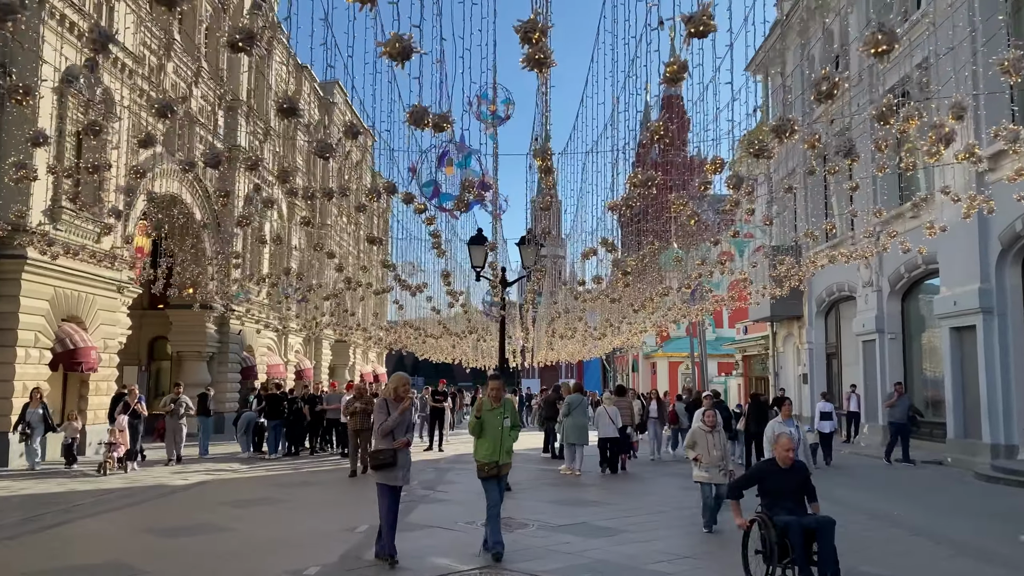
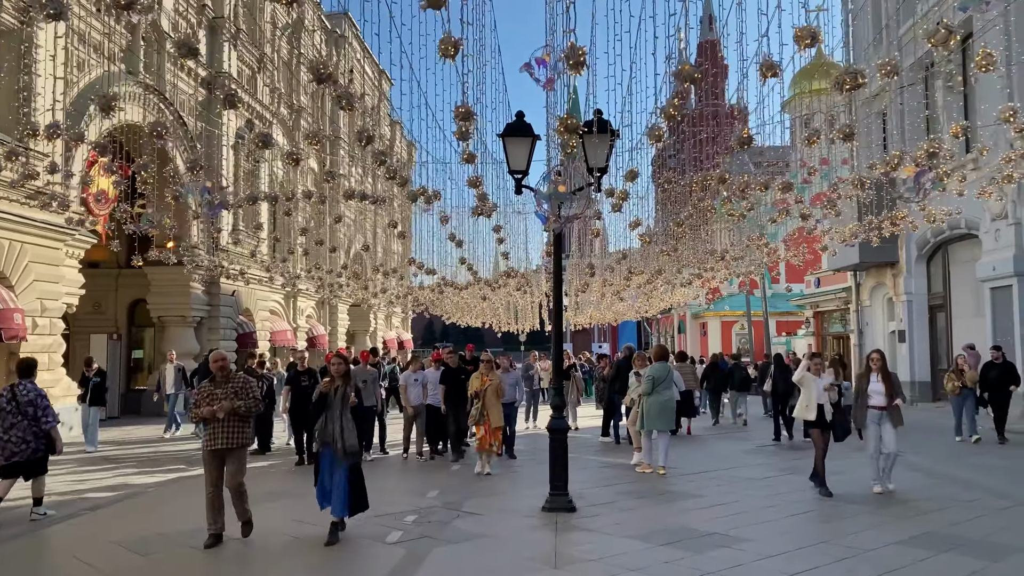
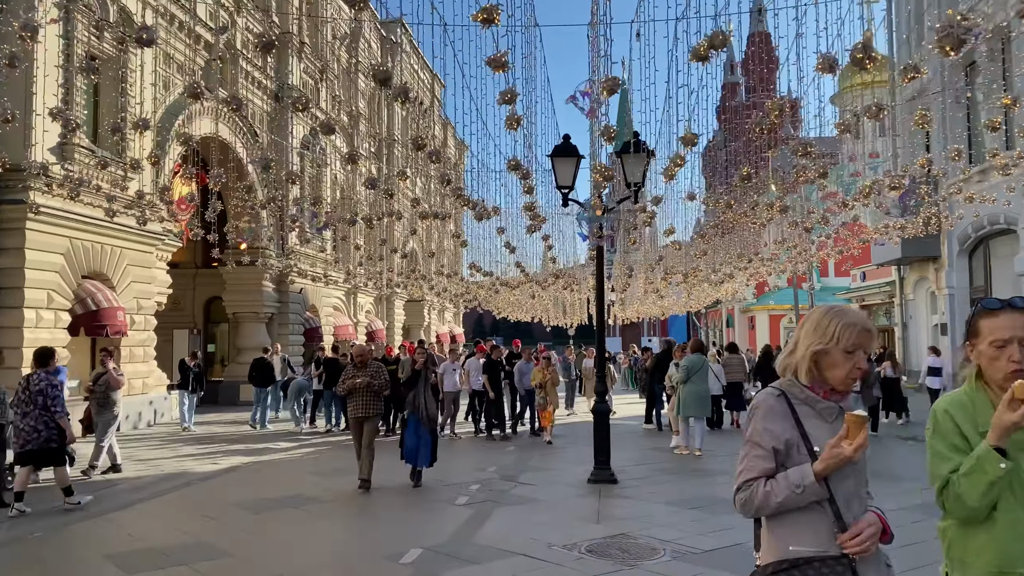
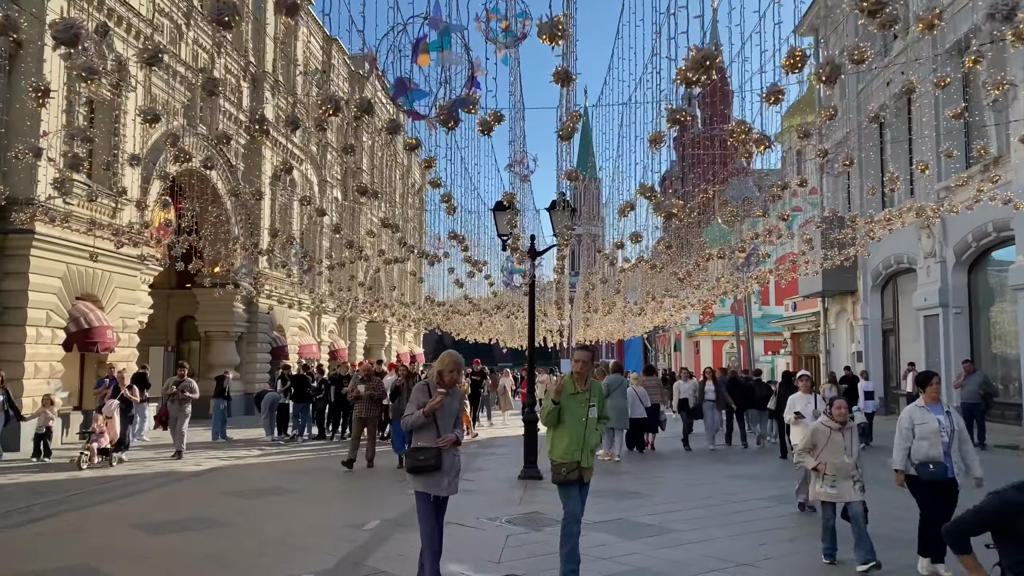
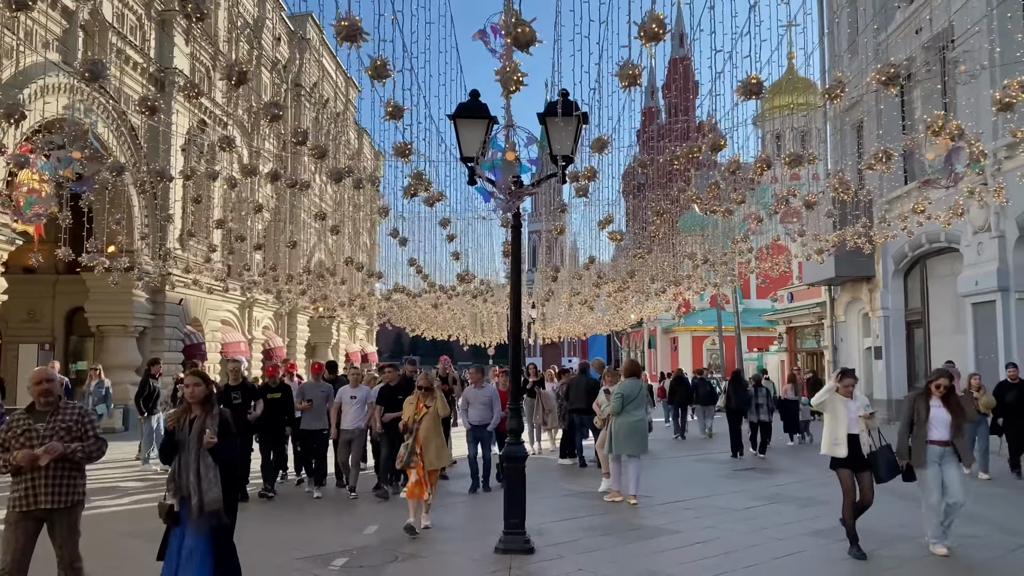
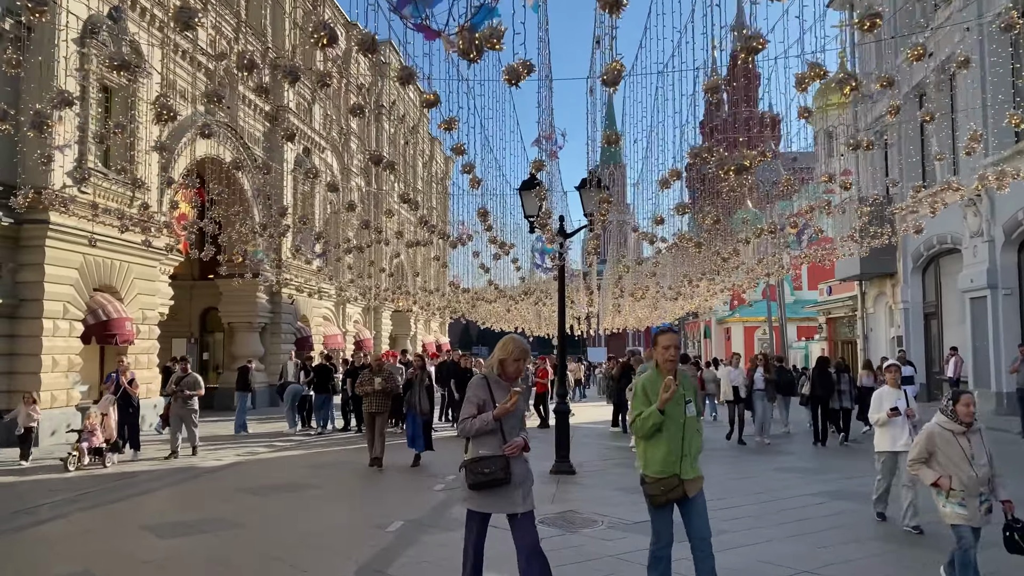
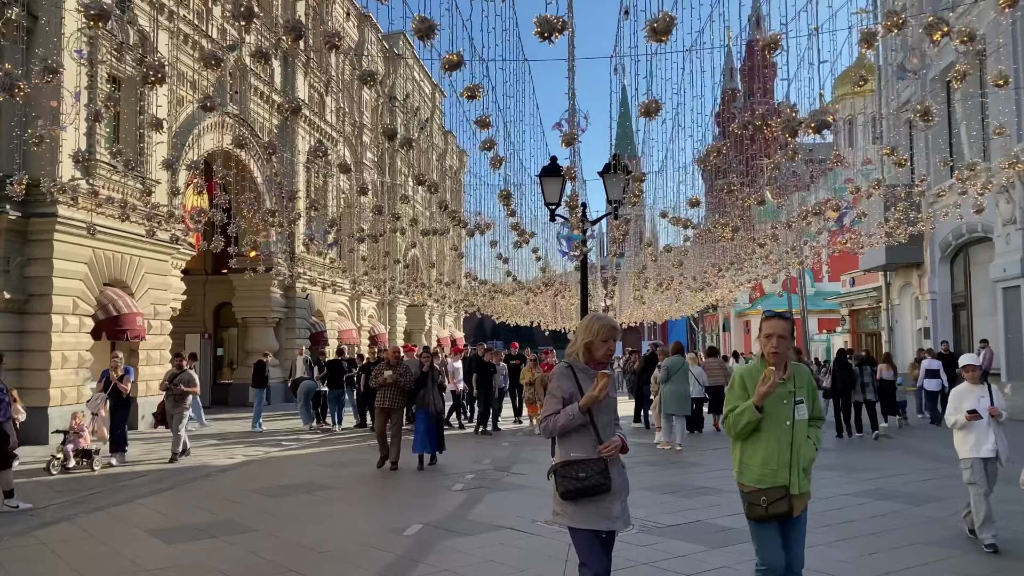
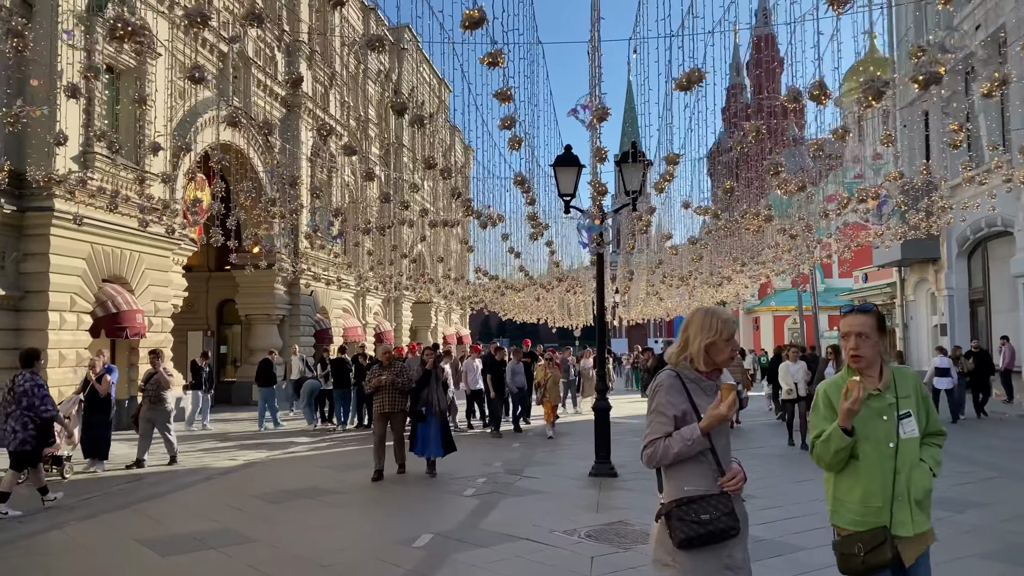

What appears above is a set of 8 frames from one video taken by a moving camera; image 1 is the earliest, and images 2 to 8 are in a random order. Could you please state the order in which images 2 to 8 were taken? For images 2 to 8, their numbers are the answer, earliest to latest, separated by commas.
4, 6, 7, 8, 3, 2, 5
